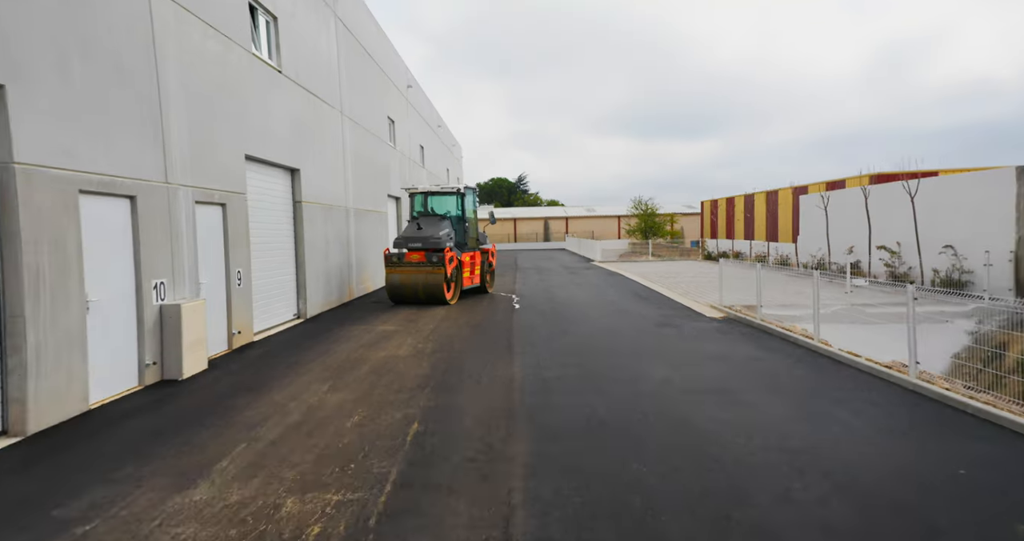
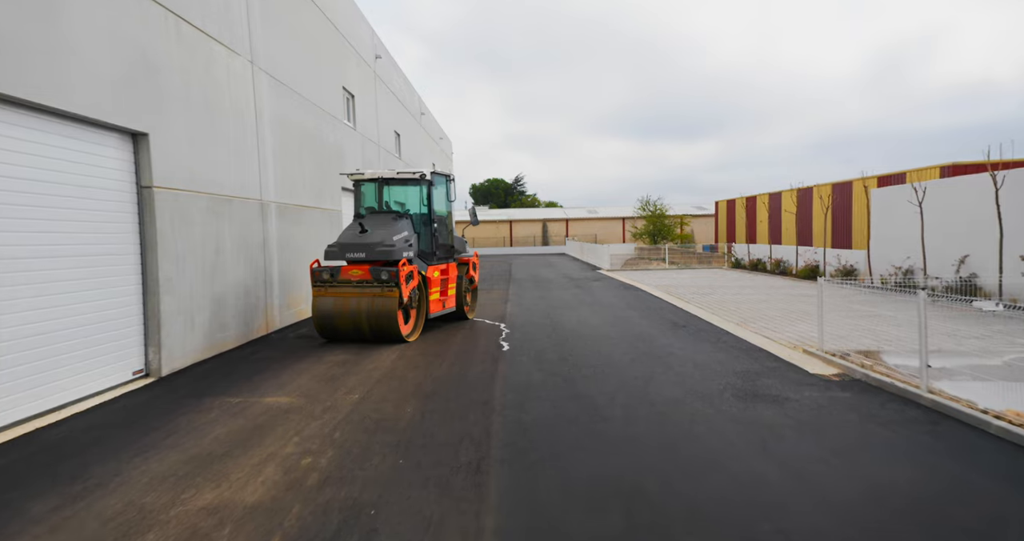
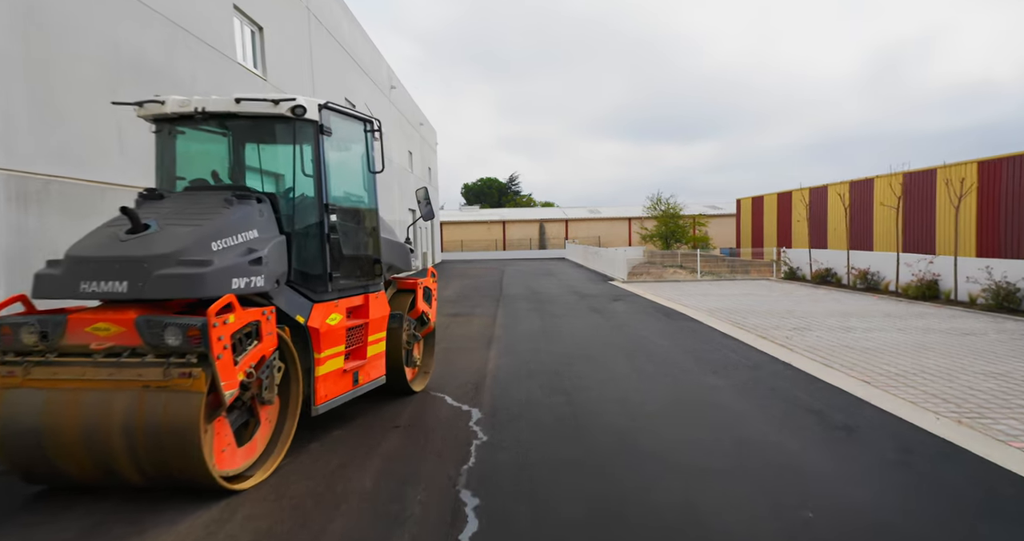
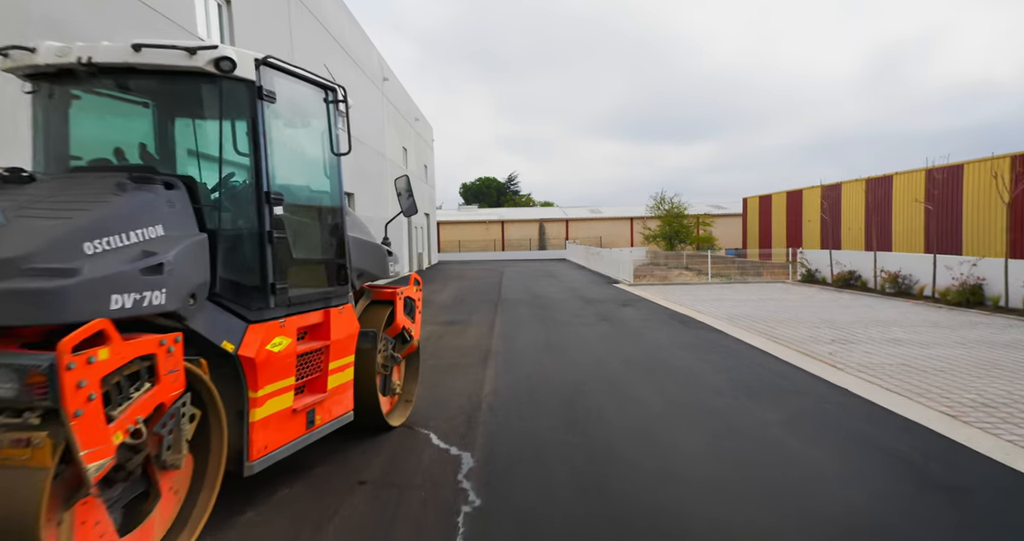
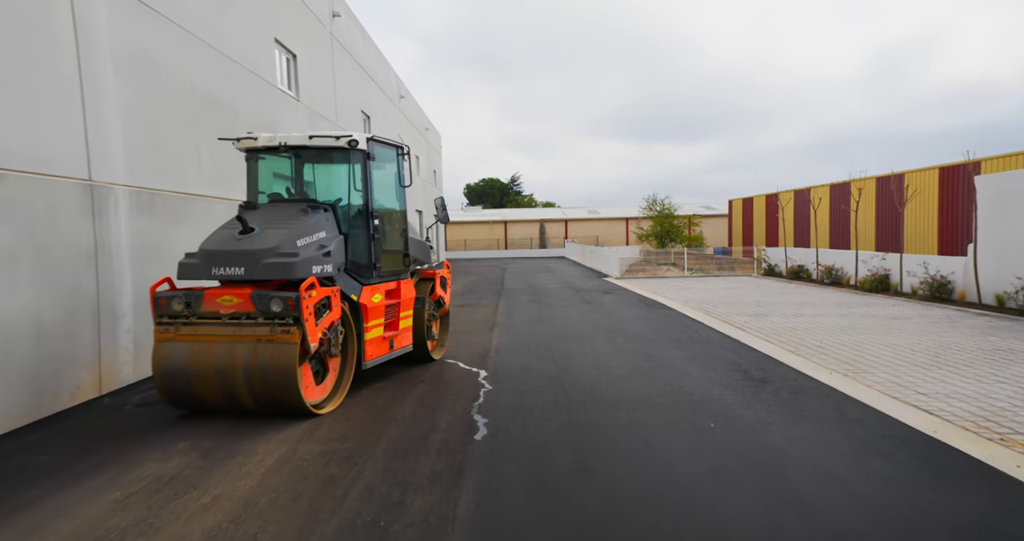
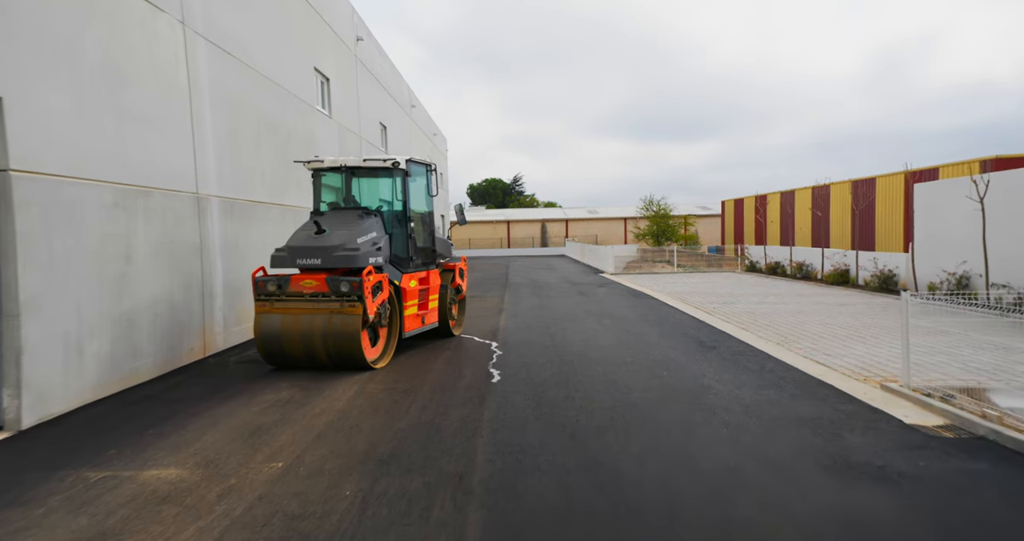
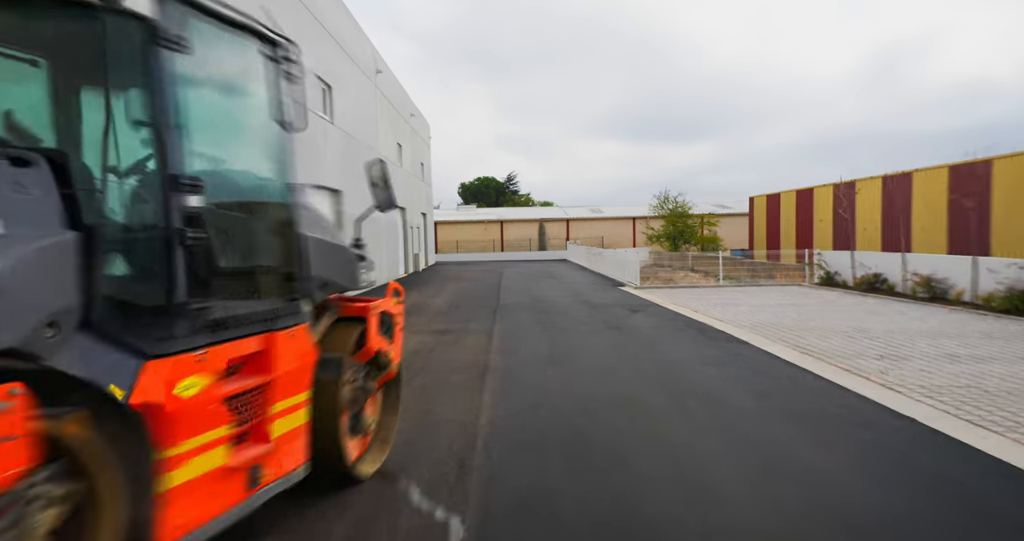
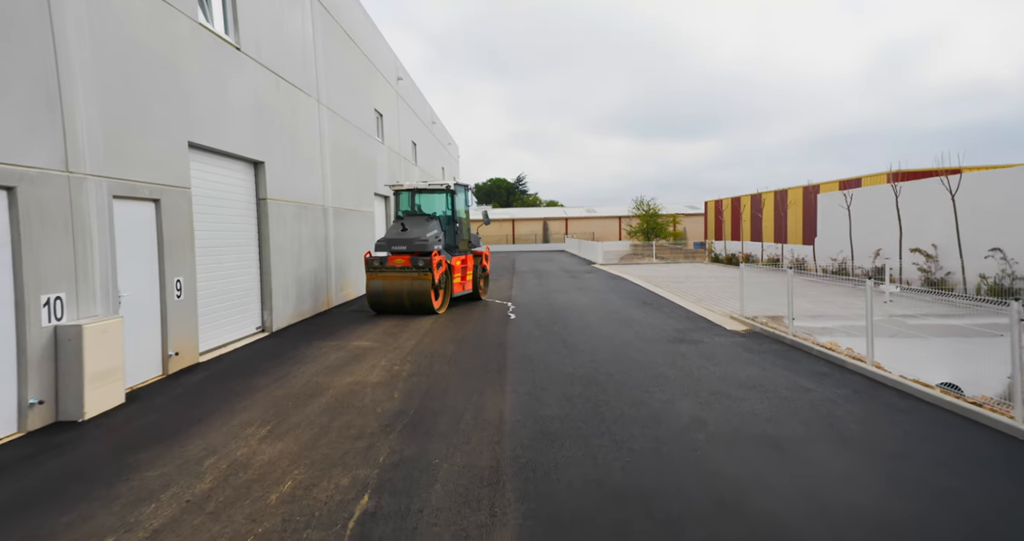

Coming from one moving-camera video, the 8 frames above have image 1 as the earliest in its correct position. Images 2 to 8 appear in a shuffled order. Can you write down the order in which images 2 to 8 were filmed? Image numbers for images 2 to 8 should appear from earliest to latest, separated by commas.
8, 2, 6, 5, 3, 4, 7
